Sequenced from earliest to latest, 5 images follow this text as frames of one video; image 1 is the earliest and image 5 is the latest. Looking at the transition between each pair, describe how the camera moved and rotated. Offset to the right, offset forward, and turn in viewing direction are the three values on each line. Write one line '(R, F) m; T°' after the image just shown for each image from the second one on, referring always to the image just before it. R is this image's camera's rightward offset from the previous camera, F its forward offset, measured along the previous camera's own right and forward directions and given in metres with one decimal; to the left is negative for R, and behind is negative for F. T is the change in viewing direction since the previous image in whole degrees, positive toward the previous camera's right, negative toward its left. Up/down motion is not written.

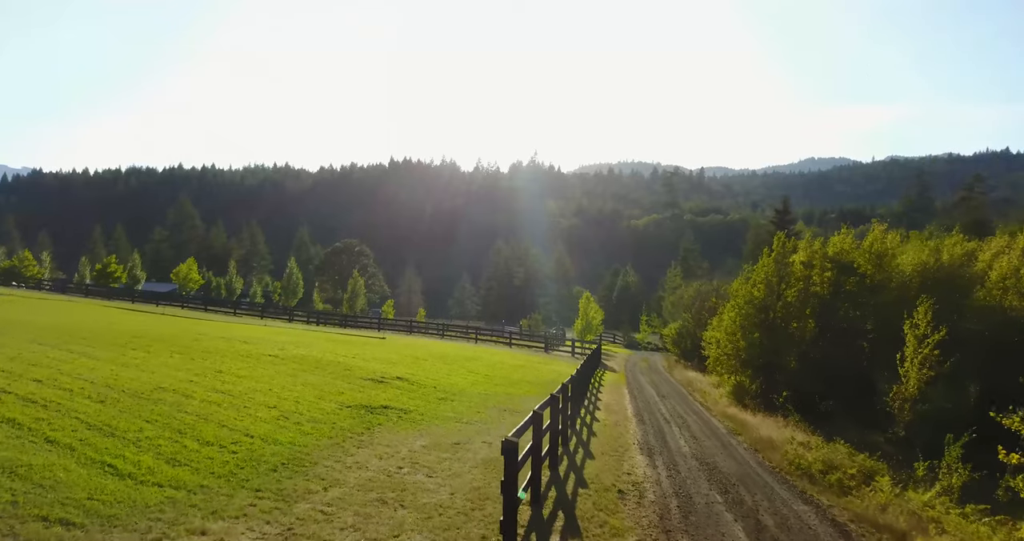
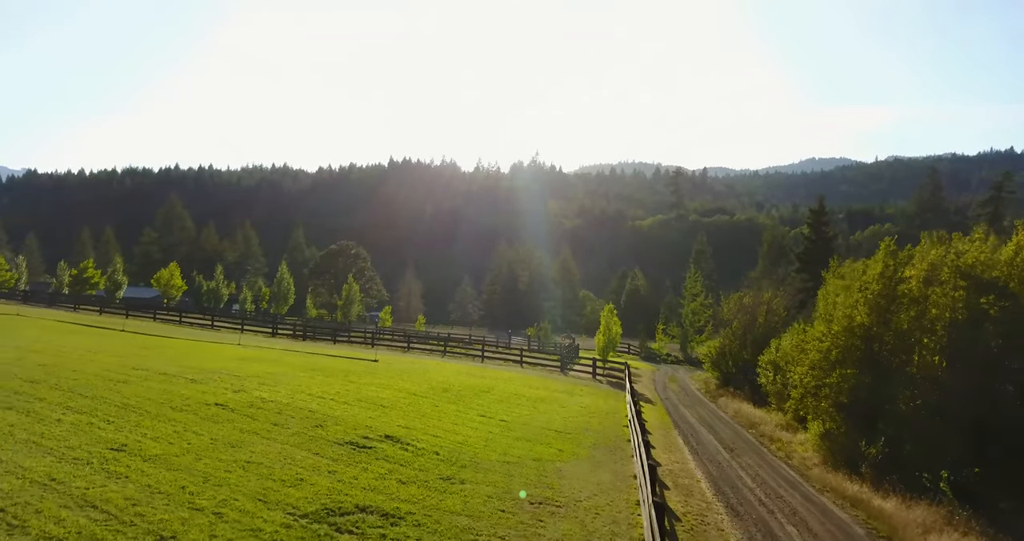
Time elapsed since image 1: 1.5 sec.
(-0.6, +4.5) m; 0°
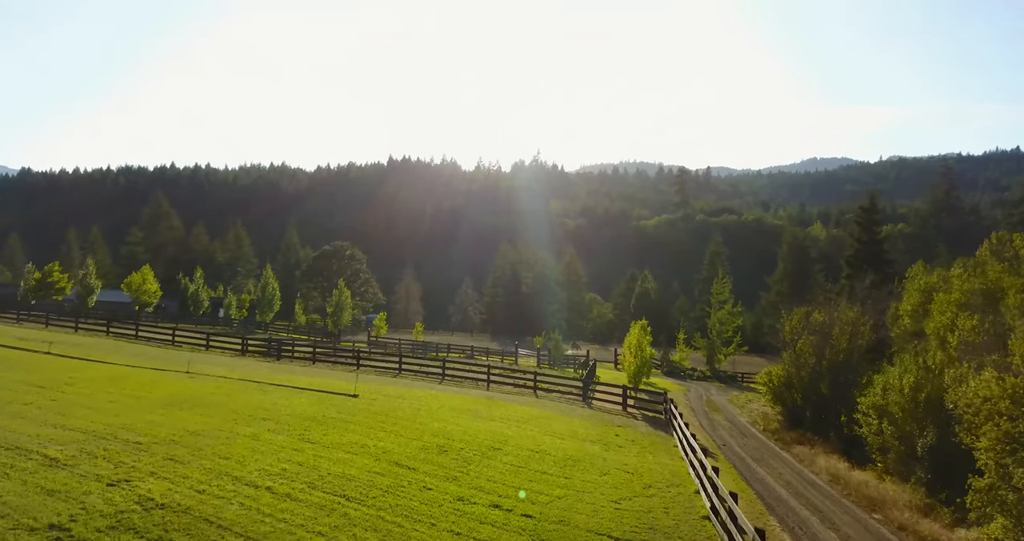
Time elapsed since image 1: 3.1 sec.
(-0.5, +5.5) m; 0°
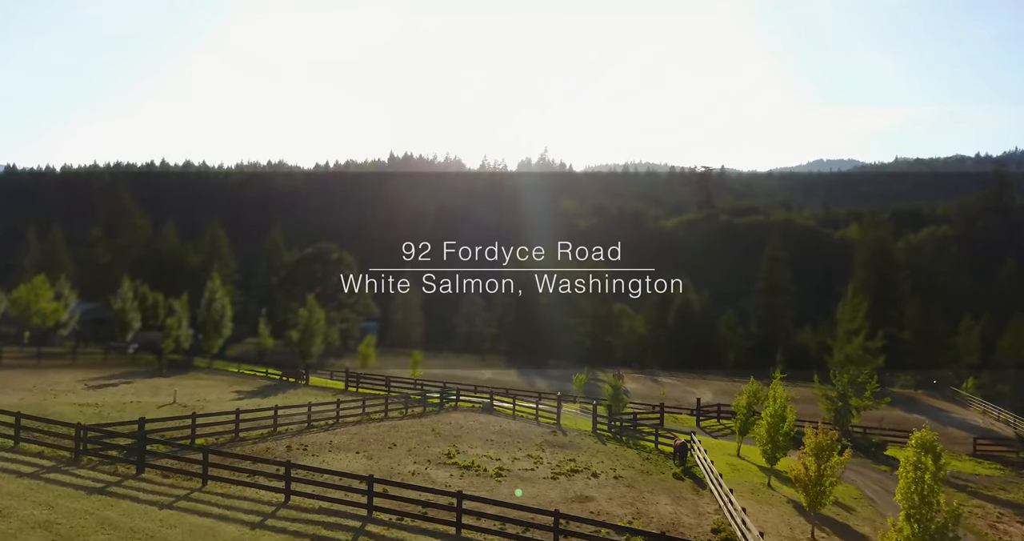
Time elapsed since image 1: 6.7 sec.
(-2.0, +15.2) m; 0°
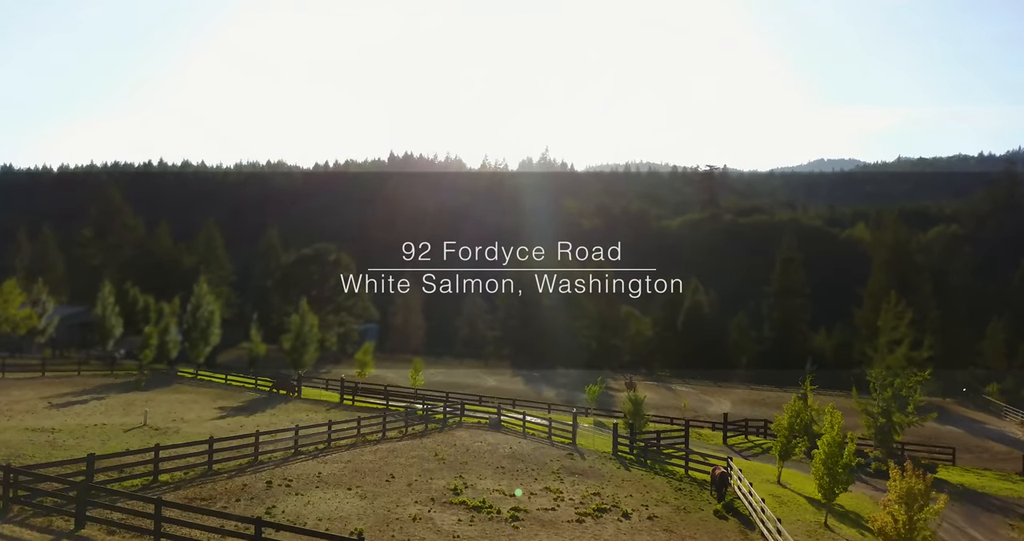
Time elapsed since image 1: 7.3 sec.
(-0.5, +3.0) m; 0°
